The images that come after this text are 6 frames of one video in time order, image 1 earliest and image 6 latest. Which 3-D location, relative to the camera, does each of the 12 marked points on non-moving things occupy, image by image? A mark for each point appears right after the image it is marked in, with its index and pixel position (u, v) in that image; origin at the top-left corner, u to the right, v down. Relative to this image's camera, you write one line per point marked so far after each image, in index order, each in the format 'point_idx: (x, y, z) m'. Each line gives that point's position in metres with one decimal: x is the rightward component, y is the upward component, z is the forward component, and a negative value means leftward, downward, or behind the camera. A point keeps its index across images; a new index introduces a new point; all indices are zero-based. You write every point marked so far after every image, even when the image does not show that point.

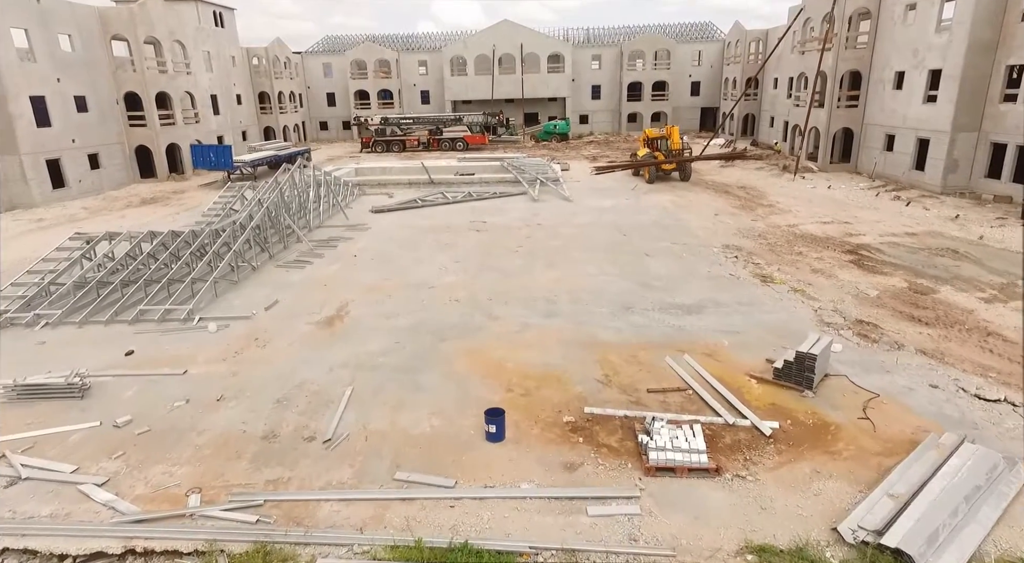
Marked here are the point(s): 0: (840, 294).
0: (+7.2, -0.3, +12.3) m
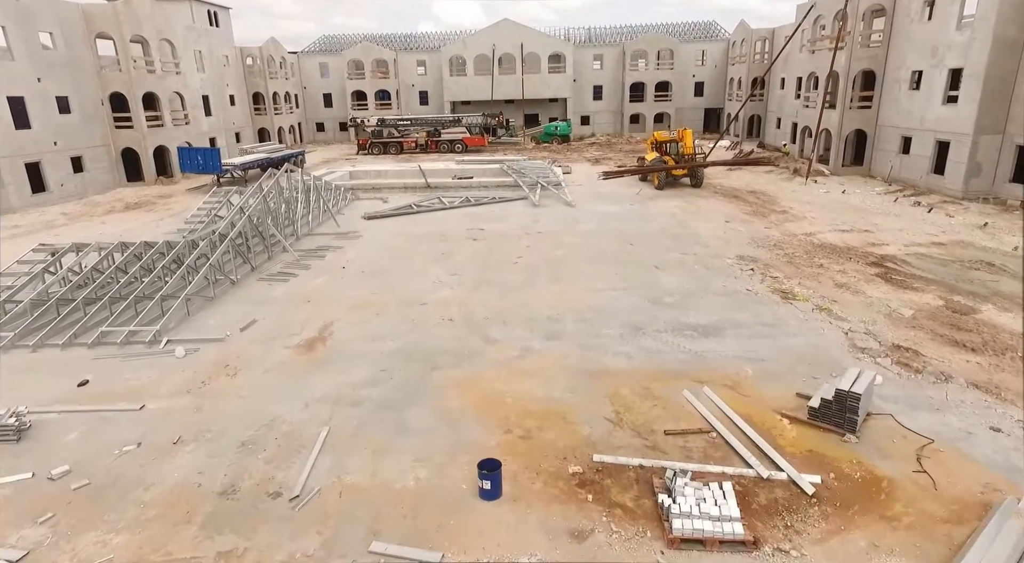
0: (+7.1, -0.6, +11.2) m
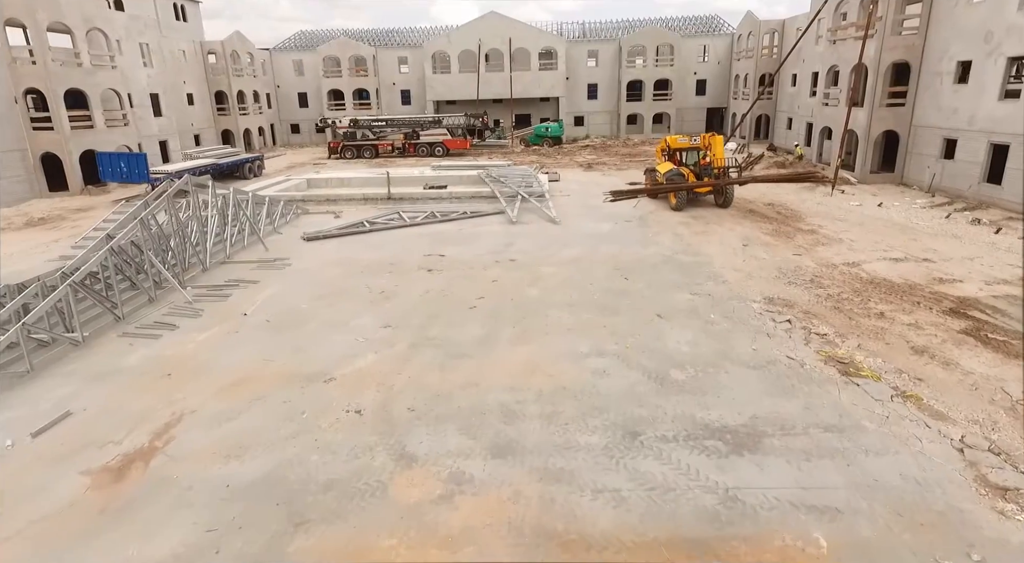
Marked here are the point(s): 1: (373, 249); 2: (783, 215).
0: (+6.3, -1.6, +7.5) m
1: (-4.1, +1.0, +16.7) m
2: (+9.0, +2.2, +18.8) m
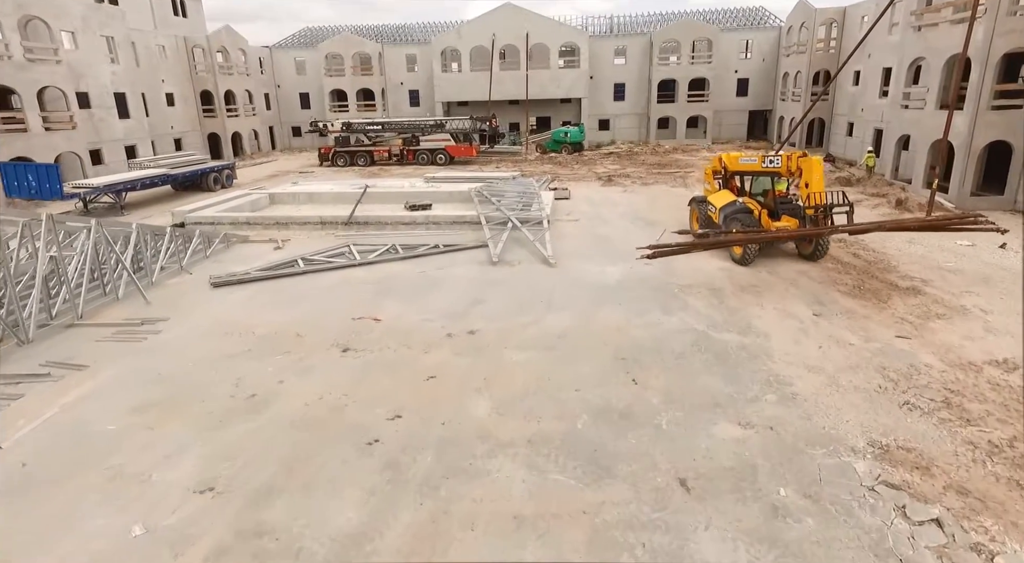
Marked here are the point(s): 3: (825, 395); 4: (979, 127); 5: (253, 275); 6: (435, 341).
0: (+5.0, -3.2, +2.4) m
1: (-4.8, -0.5, +12.1) m
2: (+8.5, +0.5, +13.6) m
3: (+4.4, -1.5, +7.9) m
4: (+15.1, +5.0, +18.1) m
5: (-6.4, +0.2, +13.9) m
6: (-1.4, -1.1, +10.1) m
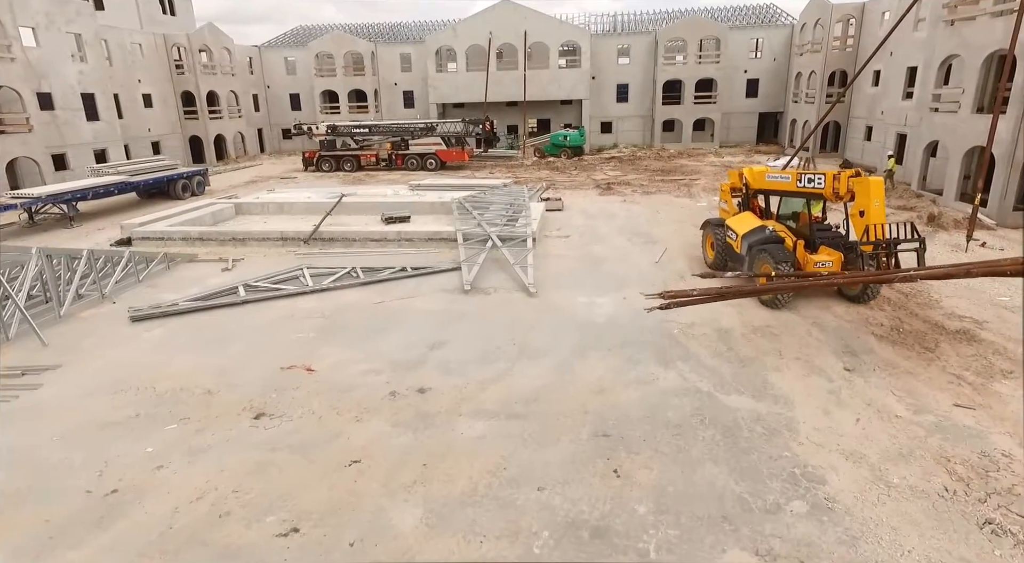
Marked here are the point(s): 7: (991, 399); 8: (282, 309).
0: (+4.3, -3.9, +0.3) m
1: (-5.4, -1.1, +10.2) m
2: (+7.9, -0.2, +11.4) m
3: (+3.8, -2.3, +5.8) m
4: (+14.6, +4.2, +15.9) m
5: (-7.0, -0.5, +12.0) m
6: (-2.0, -1.7, +8.1) m
7: (+6.6, -1.6, +7.7) m
8: (-4.9, -0.5, +11.9) m
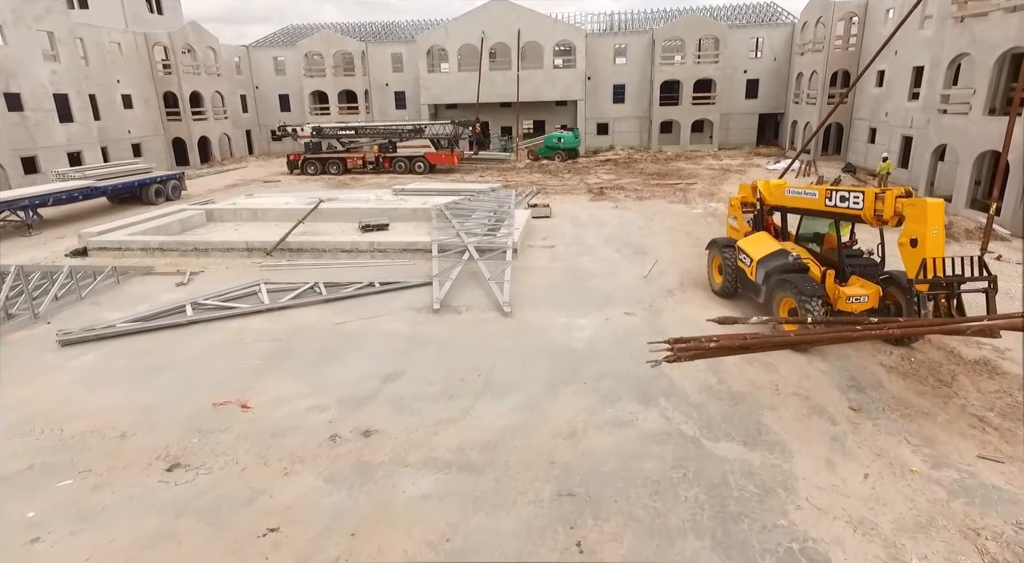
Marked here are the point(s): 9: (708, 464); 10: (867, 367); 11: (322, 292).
0: (+3.8, -4.3, -0.8) m
1: (-5.9, -1.5, +9.1) m
2: (+7.4, -0.6, +10.4) m
3: (+3.2, -2.6, +4.7) m
4: (+14.0, +3.8, +14.8) m
5: (-7.5, -0.9, +10.9) m
6: (-2.6, -2.1, +7.0) m
7: (+6.0, -2.0, +6.6) m
8: (-5.4, -0.9, +10.8) m
9: (+2.3, -2.1, +6.6) m
10: (+5.4, -1.3, +8.6) m
11: (-4.2, -0.2, +12.5) m
